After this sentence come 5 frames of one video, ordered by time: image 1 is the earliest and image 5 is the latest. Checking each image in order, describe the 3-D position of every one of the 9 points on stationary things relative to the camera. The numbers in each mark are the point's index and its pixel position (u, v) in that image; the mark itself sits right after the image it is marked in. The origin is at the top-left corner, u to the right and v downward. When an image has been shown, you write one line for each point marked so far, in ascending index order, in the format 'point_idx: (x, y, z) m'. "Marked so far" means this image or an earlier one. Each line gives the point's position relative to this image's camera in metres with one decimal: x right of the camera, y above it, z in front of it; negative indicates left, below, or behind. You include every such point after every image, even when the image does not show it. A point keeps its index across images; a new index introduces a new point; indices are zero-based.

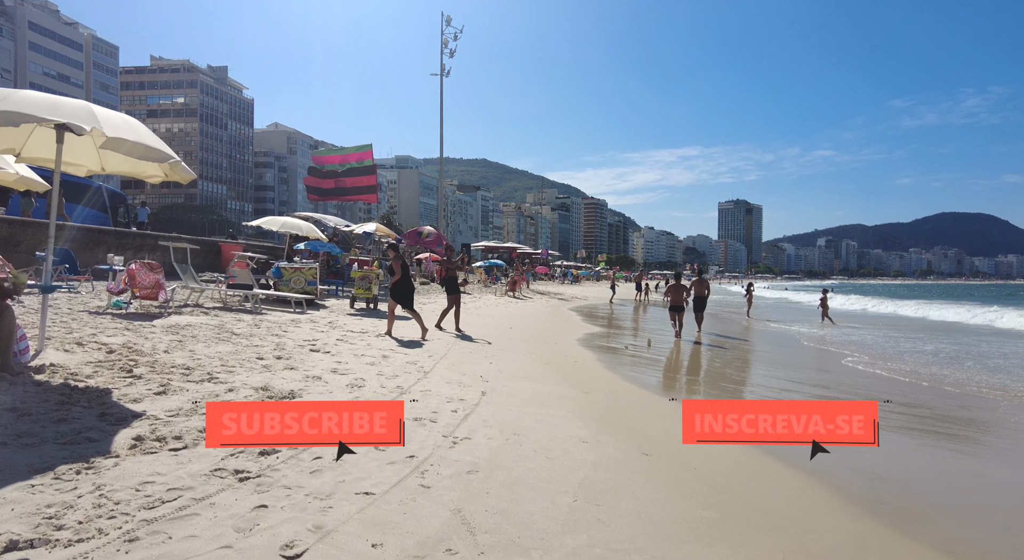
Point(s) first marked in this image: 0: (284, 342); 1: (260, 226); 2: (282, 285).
0: (-2.7, -0.7, +6.9) m
1: (-6.5, +1.4, +14.7) m
2: (-5.2, -0.1, +13.1) m
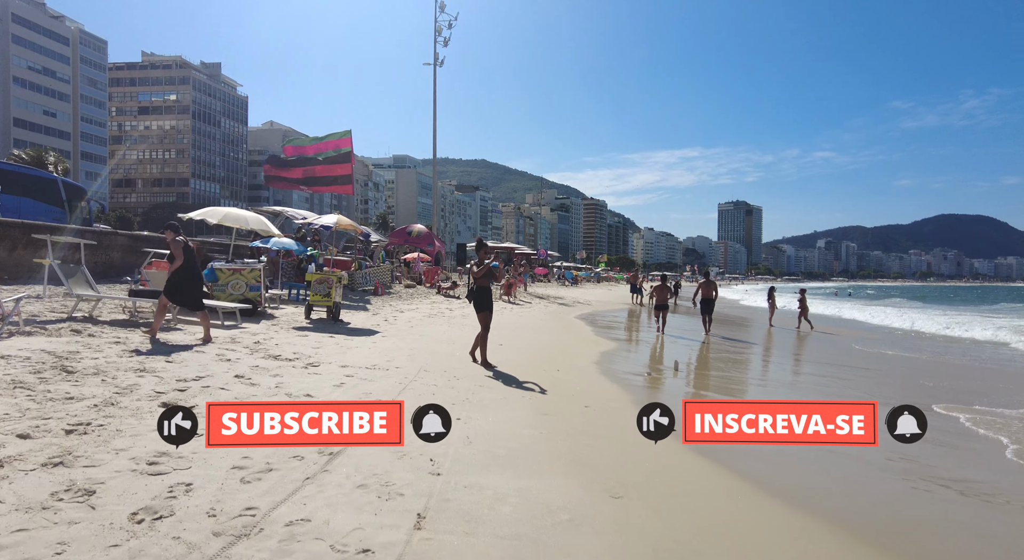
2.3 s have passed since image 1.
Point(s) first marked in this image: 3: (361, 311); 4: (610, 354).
0: (-2.9, -0.8, +4.4) m
1: (-6.7, +1.3, +12.3) m
2: (-5.4, -0.2, +10.6) m
3: (-3.6, -0.7, +13.7) m
4: (+1.7, -1.3, +10.8) m
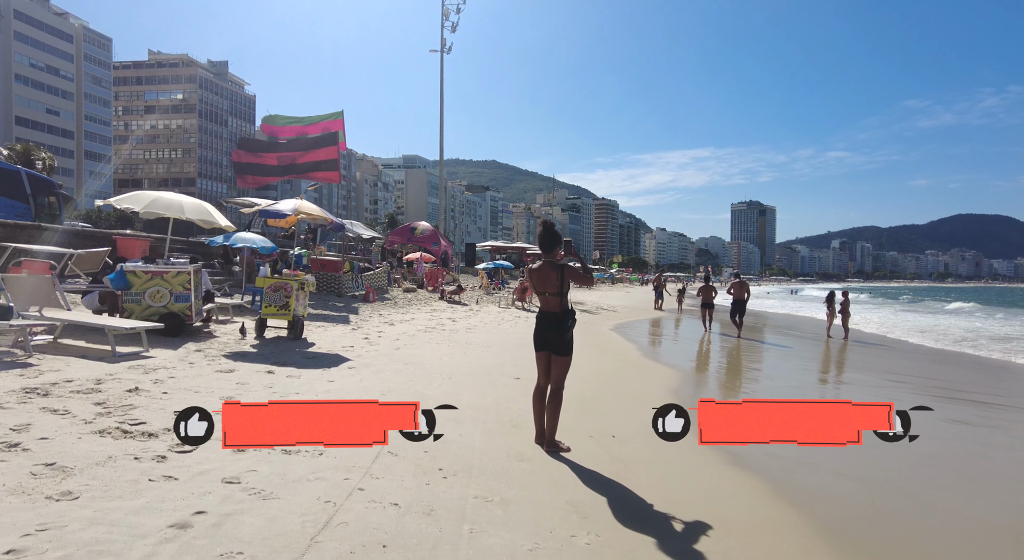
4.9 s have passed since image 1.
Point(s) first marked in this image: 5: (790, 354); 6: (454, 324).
0: (-2.7, -0.9, +1.5) m
1: (-6.3, +1.2, +9.4) m
2: (-5.1, -0.3, +7.8) m
3: (-3.2, -0.8, +10.8) m
4: (+2.0, -1.4, +7.8) m
5: (+7.5, -2.0, +15.8) m
6: (-1.3, -1.0, +12.9) m
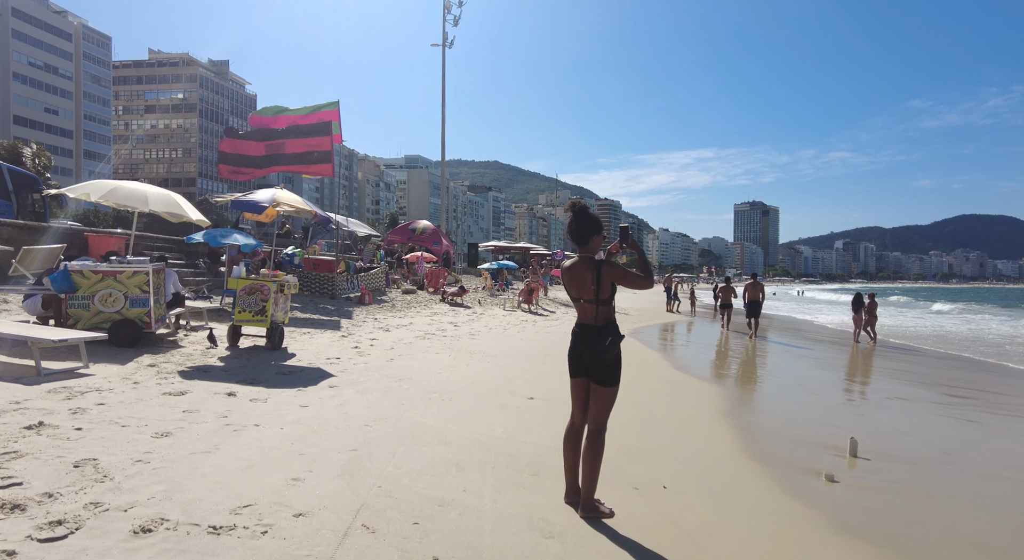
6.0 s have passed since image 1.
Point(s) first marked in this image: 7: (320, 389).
0: (-2.6, -0.9, +0.4) m
1: (-6.2, +1.2, +8.3) m
2: (-5.0, -0.3, +6.6) m
3: (-3.1, -0.9, +9.6) m
4: (+2.1, -1.4, +6.6) m
5: (+7.6, -2.0, +14.6) m
6: (-1.1, -1.0, +11.7) m
7: (-1.9, -1.1, +5.8) m
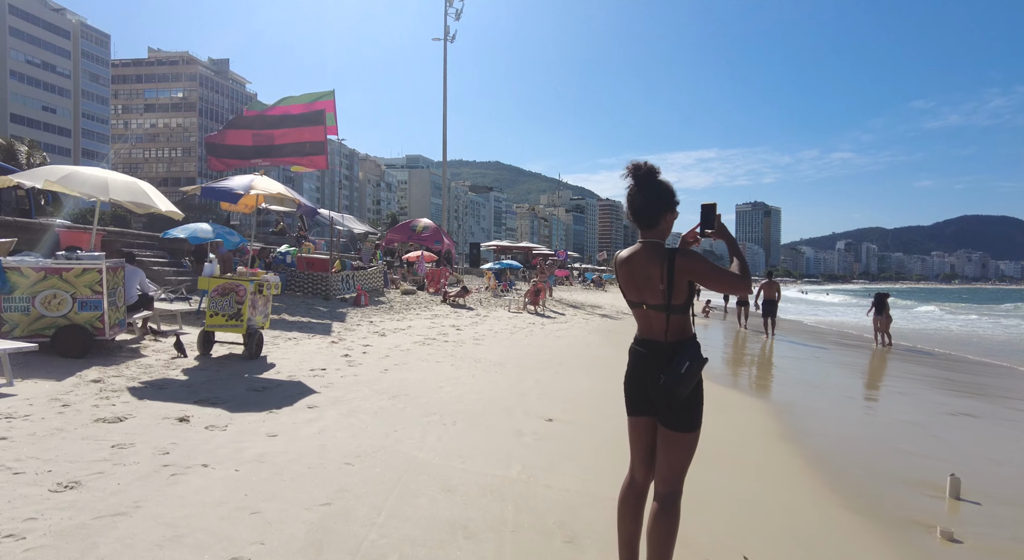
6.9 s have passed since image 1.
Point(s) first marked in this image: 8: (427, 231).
0: (-2.4, -0.9, -0.6) m
1: (-6.1, +1.2, +7.3) m
2: (-4.8, -0.3, +5.6) m
3: (-3.0, -0.8, +8.6) m
4: (+2.3, -1.4, +5.6) m
5: (+7.8, -2.0, +13.6) m
6: (-1.0, -1.0, +10.7) m
7: (-1.8, -1.1, +4.8) m
8: (-2.9, +1.7, +19.7) m
